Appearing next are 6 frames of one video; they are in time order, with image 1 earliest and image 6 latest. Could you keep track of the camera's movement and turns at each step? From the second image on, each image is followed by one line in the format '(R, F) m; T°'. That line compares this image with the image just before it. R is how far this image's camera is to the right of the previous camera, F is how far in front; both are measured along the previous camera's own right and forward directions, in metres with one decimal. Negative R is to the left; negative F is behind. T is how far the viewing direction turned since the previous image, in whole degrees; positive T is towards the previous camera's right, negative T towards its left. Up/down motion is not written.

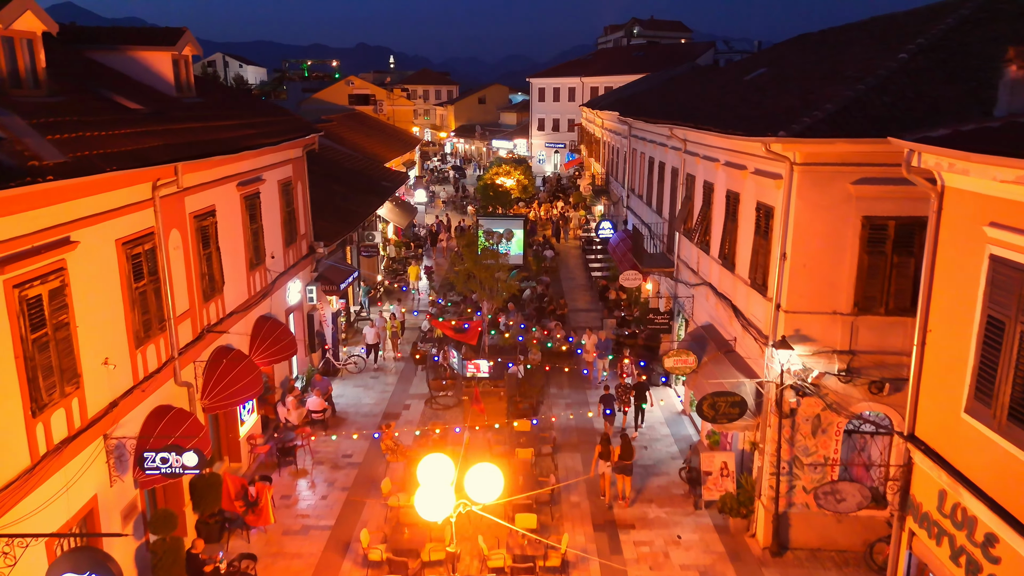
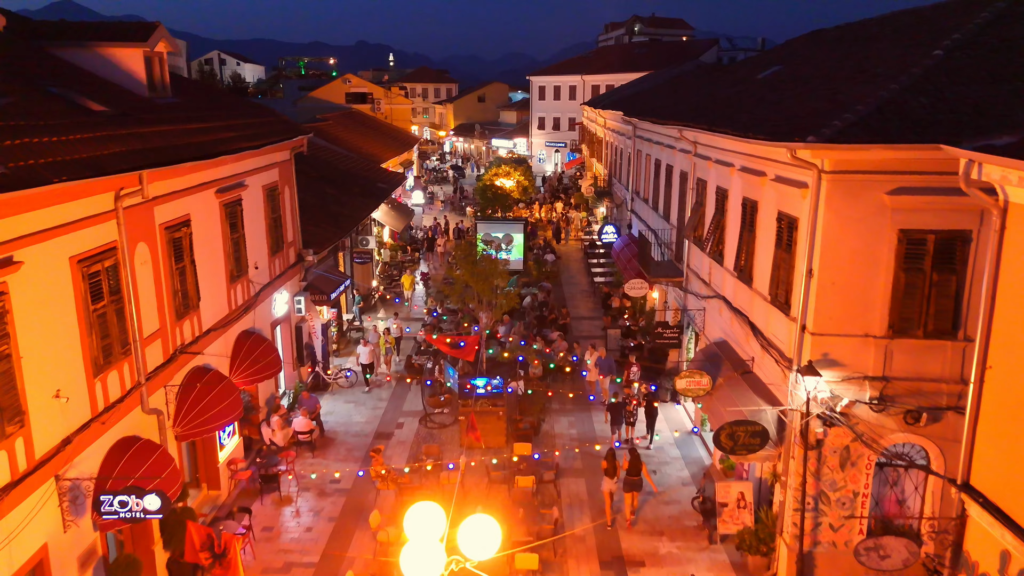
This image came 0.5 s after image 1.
(0.0, +1.0) m; 0°
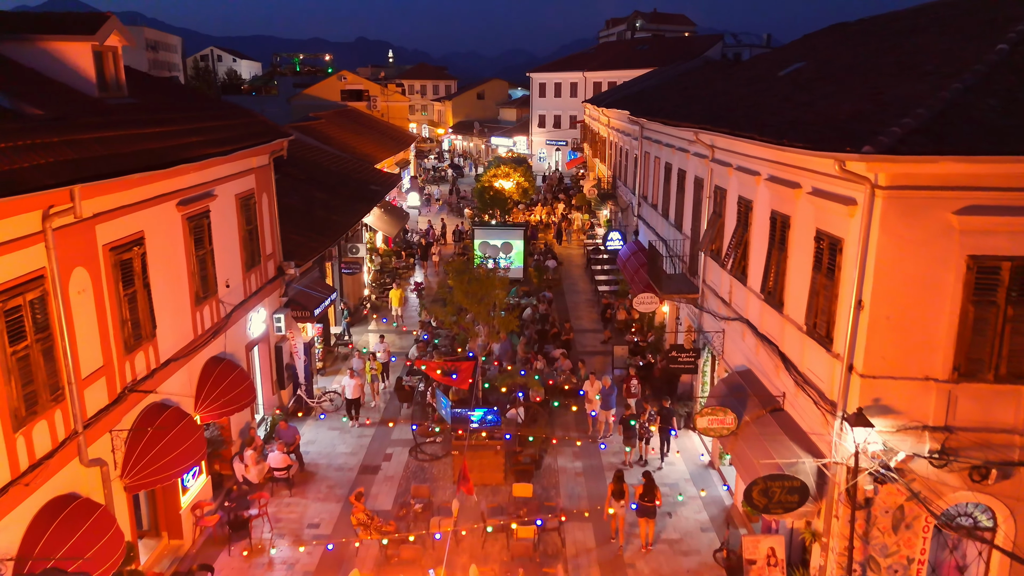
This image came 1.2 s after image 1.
(0.0, +1.5) m; 0°
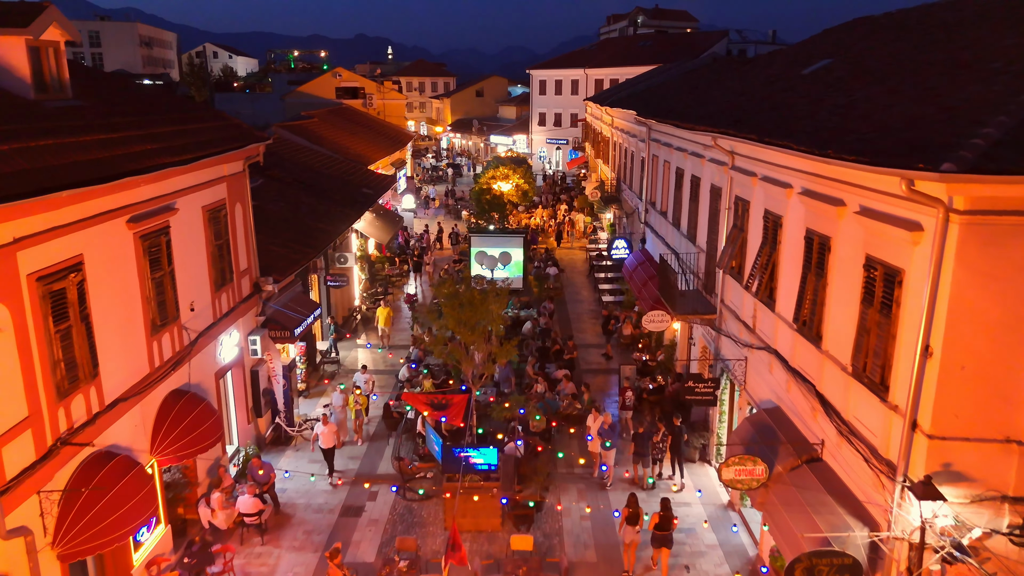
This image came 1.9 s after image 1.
(0.0, +1.4) m; 0°
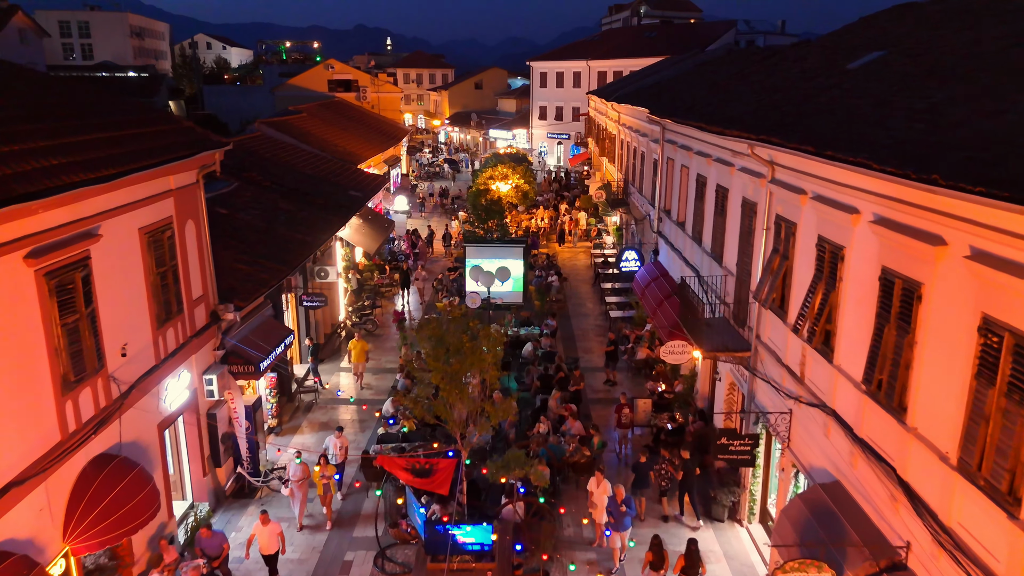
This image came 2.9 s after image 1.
(0.0, +2.1) m; 0°
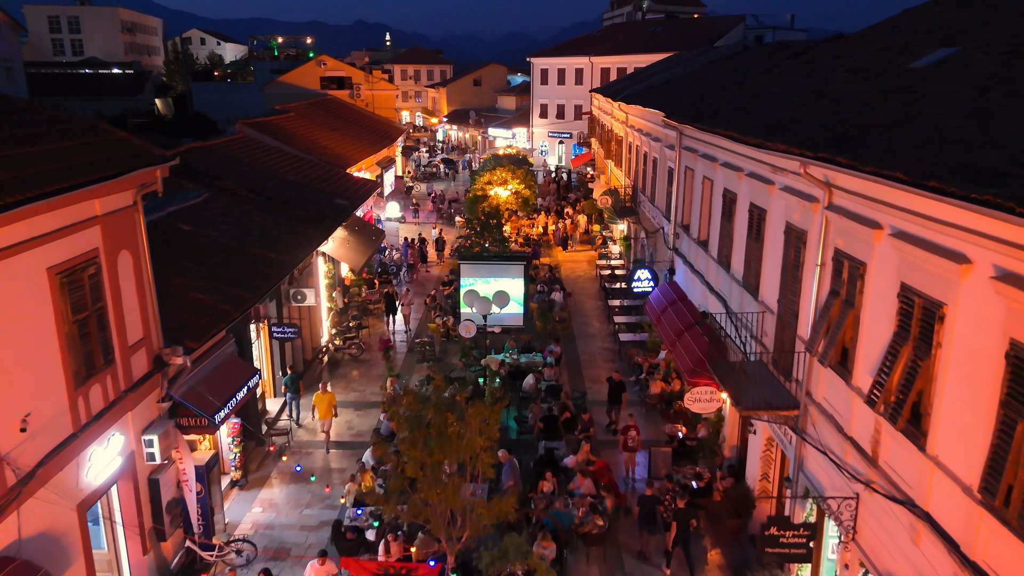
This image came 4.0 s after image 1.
(0.0, +2.0) m; 0°
